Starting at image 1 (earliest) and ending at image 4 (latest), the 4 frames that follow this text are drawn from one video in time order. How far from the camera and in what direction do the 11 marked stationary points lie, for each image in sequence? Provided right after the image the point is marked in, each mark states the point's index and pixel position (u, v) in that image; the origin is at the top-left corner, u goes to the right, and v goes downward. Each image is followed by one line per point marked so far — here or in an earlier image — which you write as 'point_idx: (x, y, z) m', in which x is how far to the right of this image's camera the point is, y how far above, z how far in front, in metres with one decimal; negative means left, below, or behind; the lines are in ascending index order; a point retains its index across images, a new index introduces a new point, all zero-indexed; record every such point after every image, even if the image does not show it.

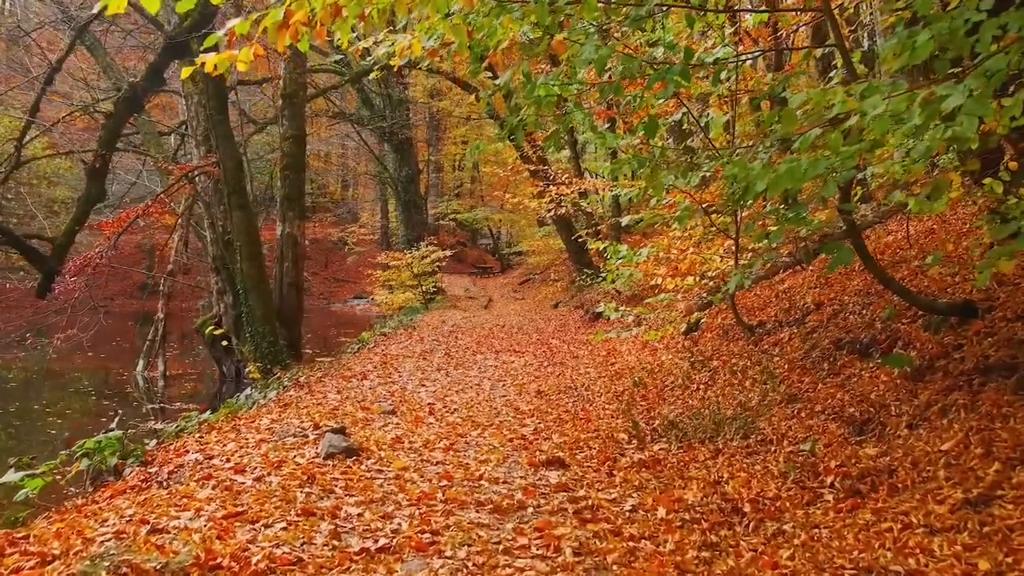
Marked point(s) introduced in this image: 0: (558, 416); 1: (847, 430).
0: (+0.6, -1.7, +8.2) m
1: (+2.9, -1.2, +5.6) m
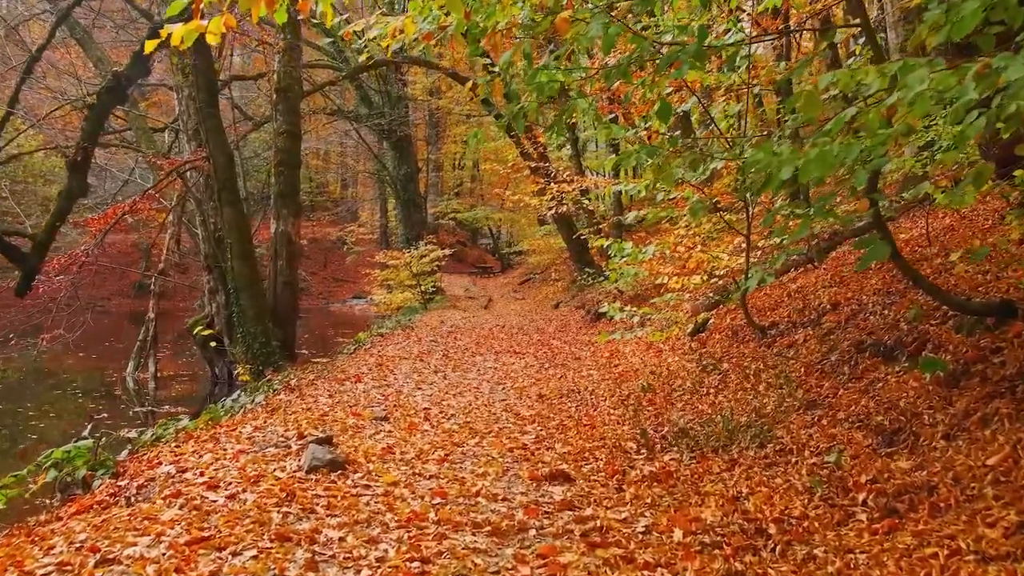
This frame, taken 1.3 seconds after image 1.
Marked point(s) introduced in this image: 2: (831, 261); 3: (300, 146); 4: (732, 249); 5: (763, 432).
0: (+0.6, -1.6, +7.7) m
1: (+2.9, -1.2, +5.2) m
2: (+5.0, +0.4, +10.0) m
3: (-4.6, +3.1, +14.1) m
4: (+3.4, +0.6, +9.8) m
5: (+2.4, -1.4, +6.1) m
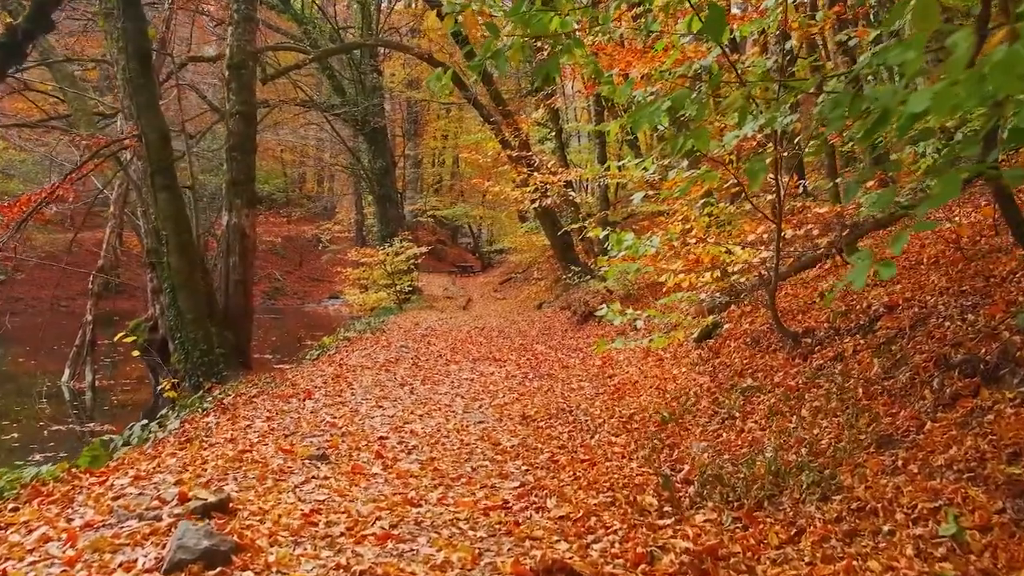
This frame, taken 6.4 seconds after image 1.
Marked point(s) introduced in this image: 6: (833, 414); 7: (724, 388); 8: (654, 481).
0: (+0.4, -1.6, +6.1) m
1: (+2.8, -1.2, +3.6) m
2: (+4.7, +0.4, +8.4) m
3: (-5.0, +3.1, +12.3) m
4: (+3.1, +0.6, +8.2) m
5: (+2.2, -1.4, +4.5) m
6: (+2.8, -1.1, +5.5) m
7: (+2.4, -1.1, +7.2) m
8: (+1.1, -1.6, +5.2) m
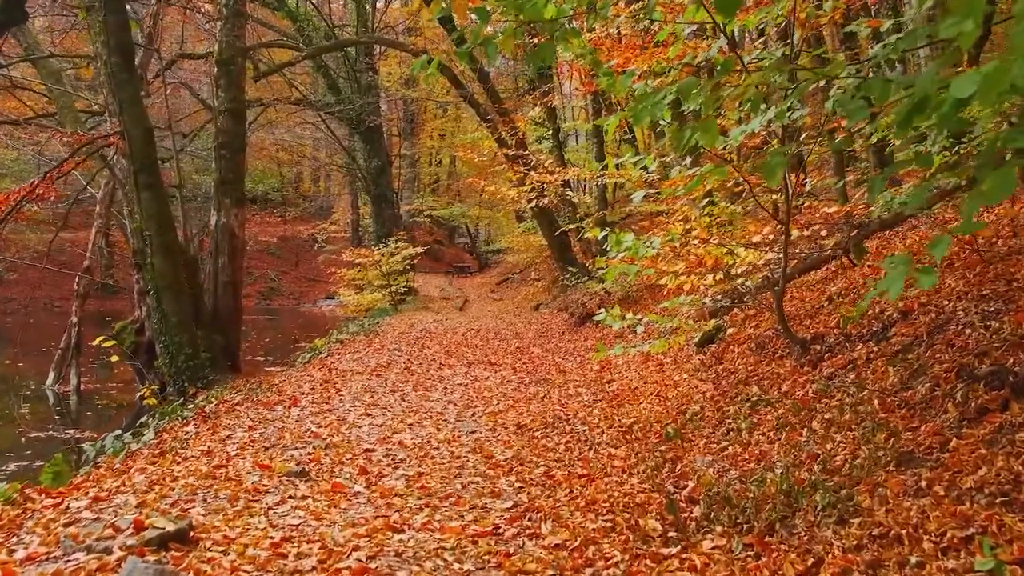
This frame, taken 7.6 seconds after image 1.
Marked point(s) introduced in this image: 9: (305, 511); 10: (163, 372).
0: (+0.3, -1.7, +5.7) m
1: (+2.7, -1.3, +3.2) m
2: (+4.6, +0.4, +8.1) m
3: (-5.1, +3.1, +12.0) m
4: (+3.0, +0.6, +7.9) m
5: (+2.2, -1.4, +4.2) m
6: (+2.7, -1.1, +5.1) m
7: (+2.3, -1.2, +6.8) m
8: (+1.1, -1.6, +4.8) m
9: (-1.4, -1.5, +4.4) m
10: (-6.3, -1.5, +11.4) m
